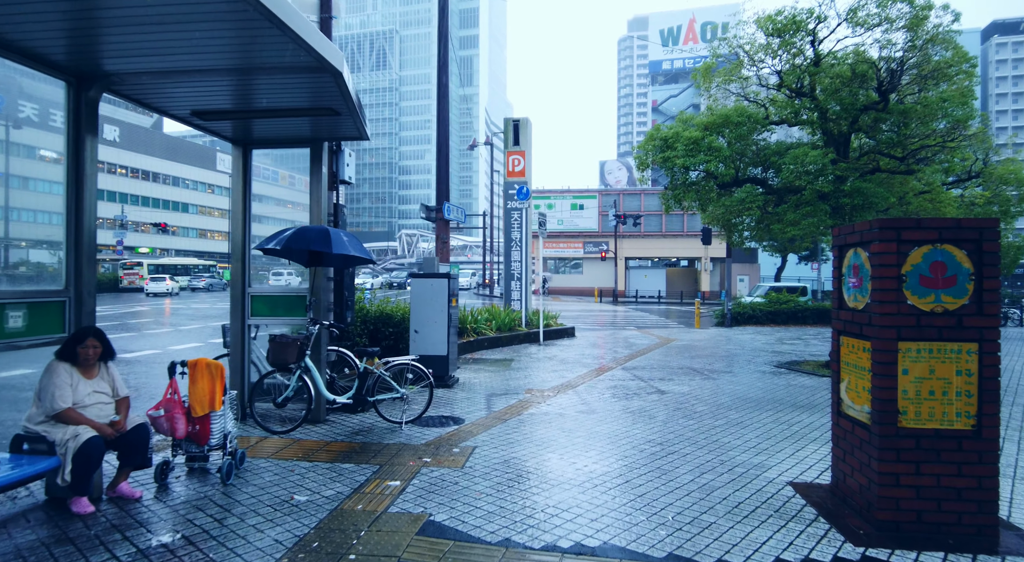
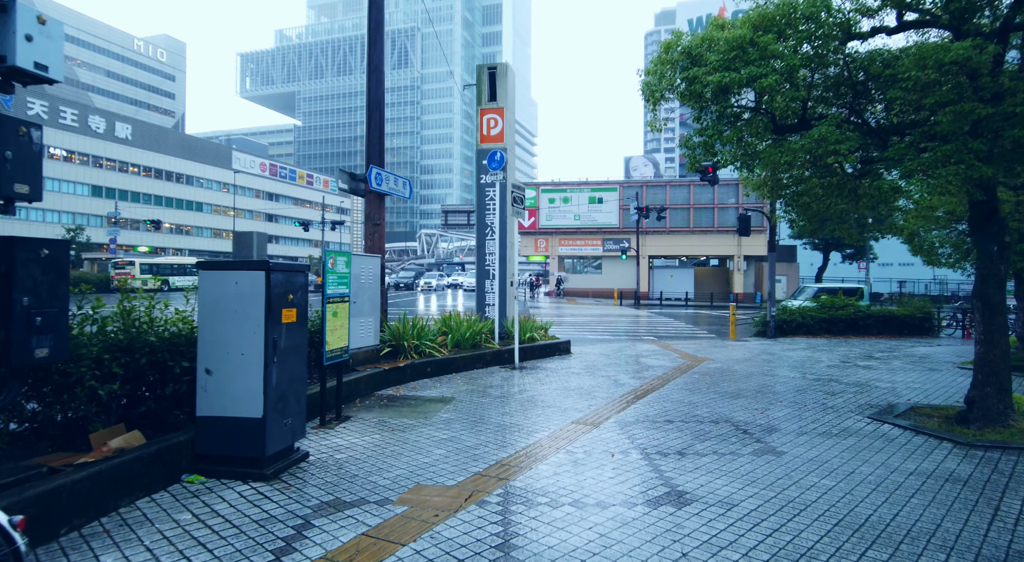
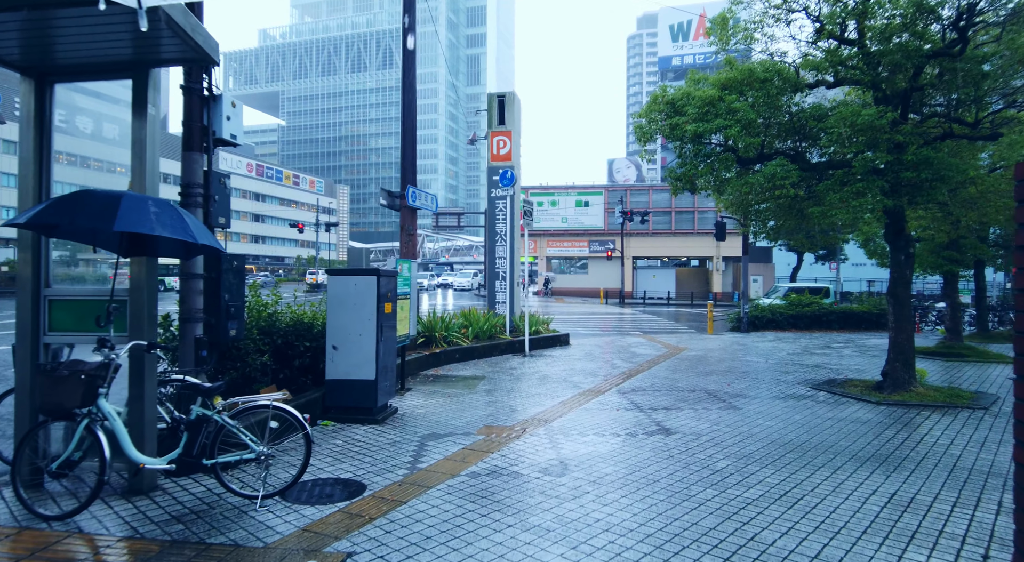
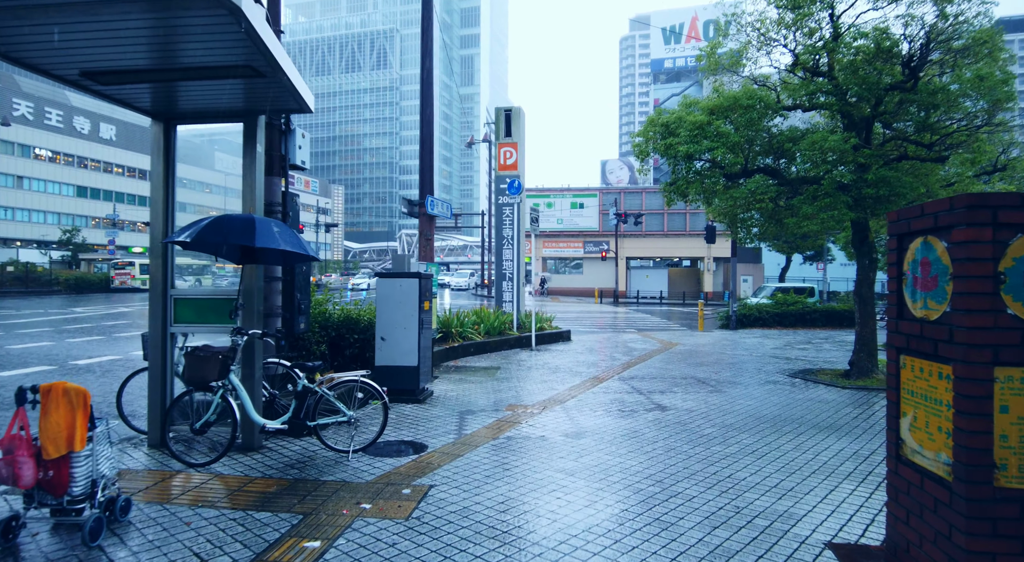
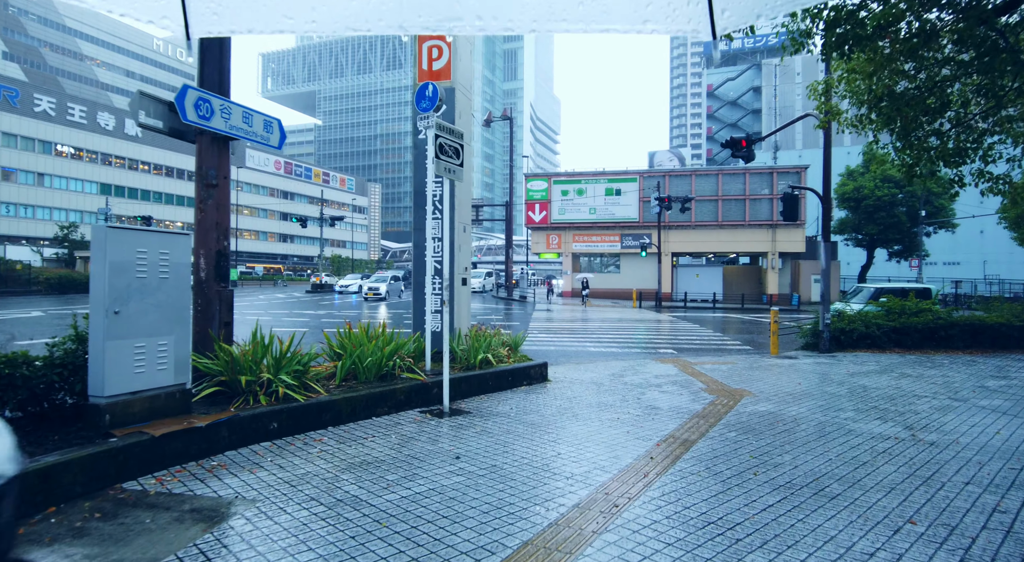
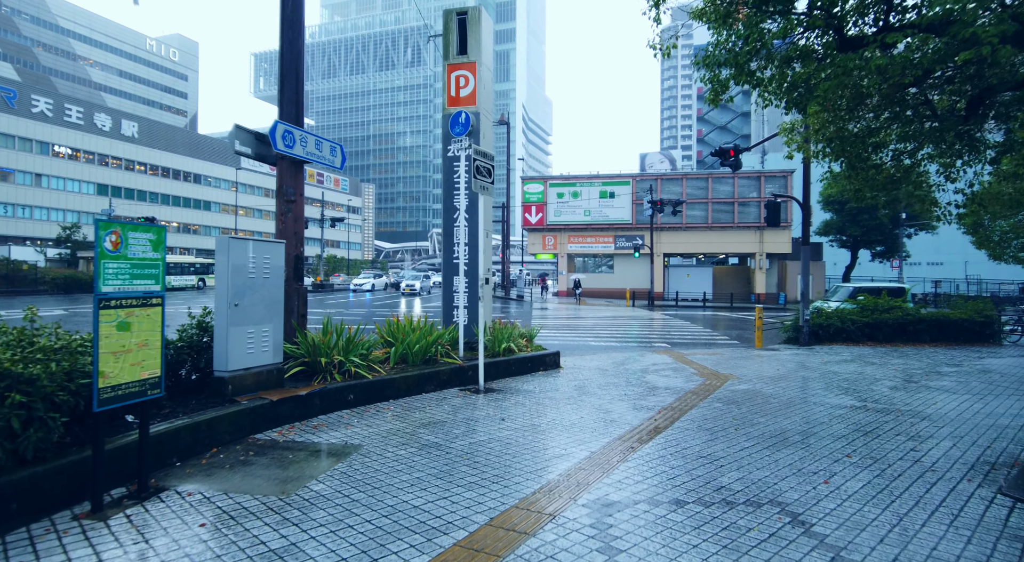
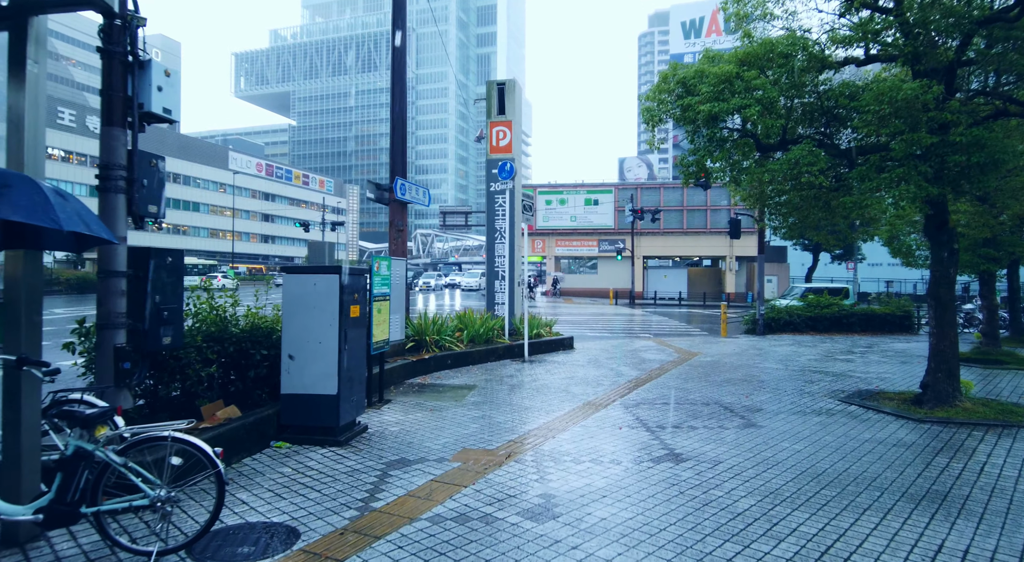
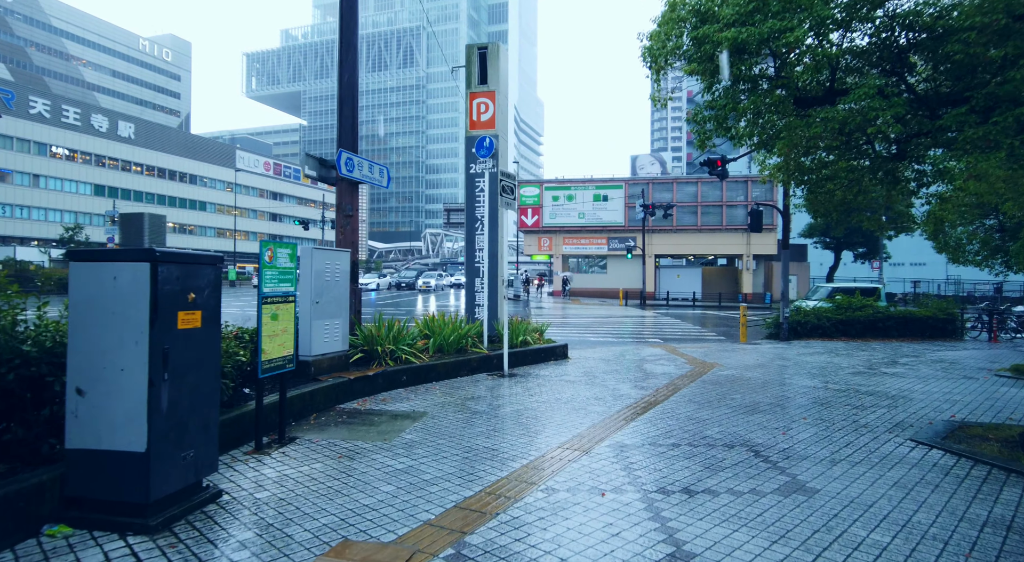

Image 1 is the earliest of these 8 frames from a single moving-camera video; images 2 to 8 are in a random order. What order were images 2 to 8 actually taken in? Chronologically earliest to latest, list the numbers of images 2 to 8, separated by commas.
4, 3, 7, 2, 8, 6, 5
